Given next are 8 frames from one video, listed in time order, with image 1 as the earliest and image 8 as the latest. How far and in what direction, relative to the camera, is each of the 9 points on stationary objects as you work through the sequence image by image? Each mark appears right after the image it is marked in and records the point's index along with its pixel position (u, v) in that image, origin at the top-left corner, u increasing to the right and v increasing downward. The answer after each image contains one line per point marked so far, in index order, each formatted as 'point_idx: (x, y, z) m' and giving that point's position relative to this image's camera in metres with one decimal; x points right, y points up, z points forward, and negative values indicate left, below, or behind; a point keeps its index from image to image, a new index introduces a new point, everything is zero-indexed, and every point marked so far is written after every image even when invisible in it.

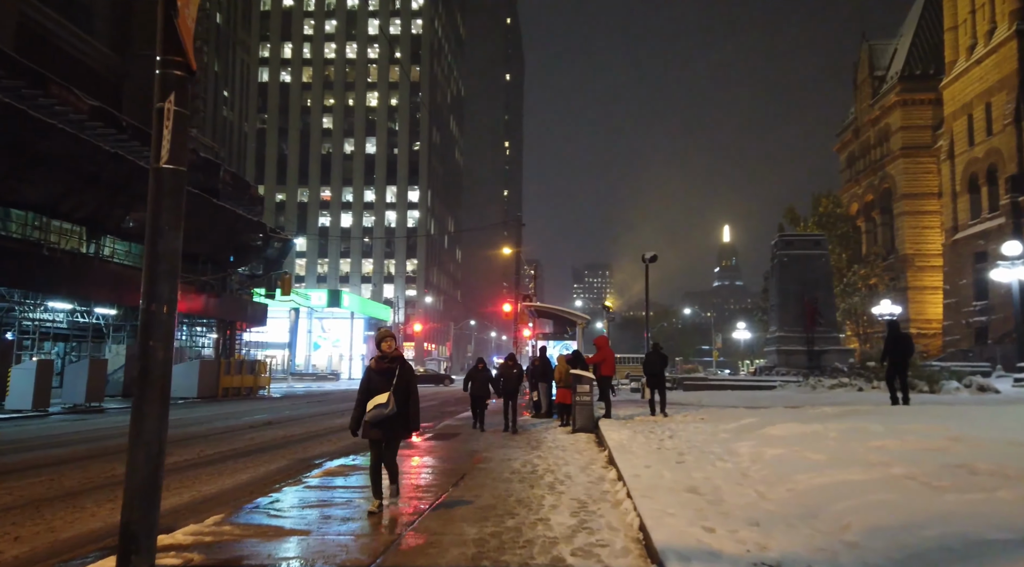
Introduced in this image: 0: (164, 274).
0: (-2.3, +0.1, +5.1) m
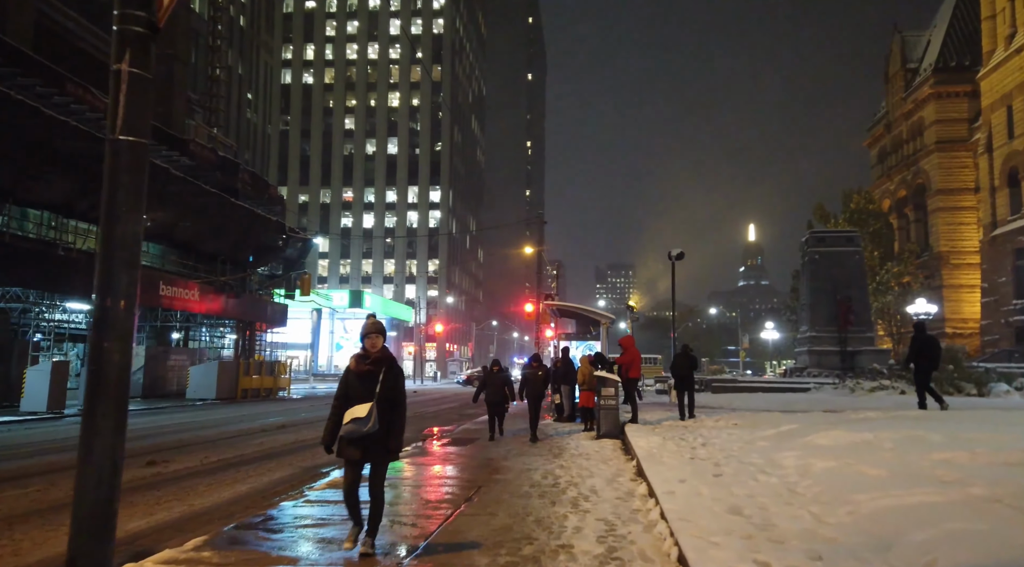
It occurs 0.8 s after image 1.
0: (-2.2, +0.1, +4.4) m
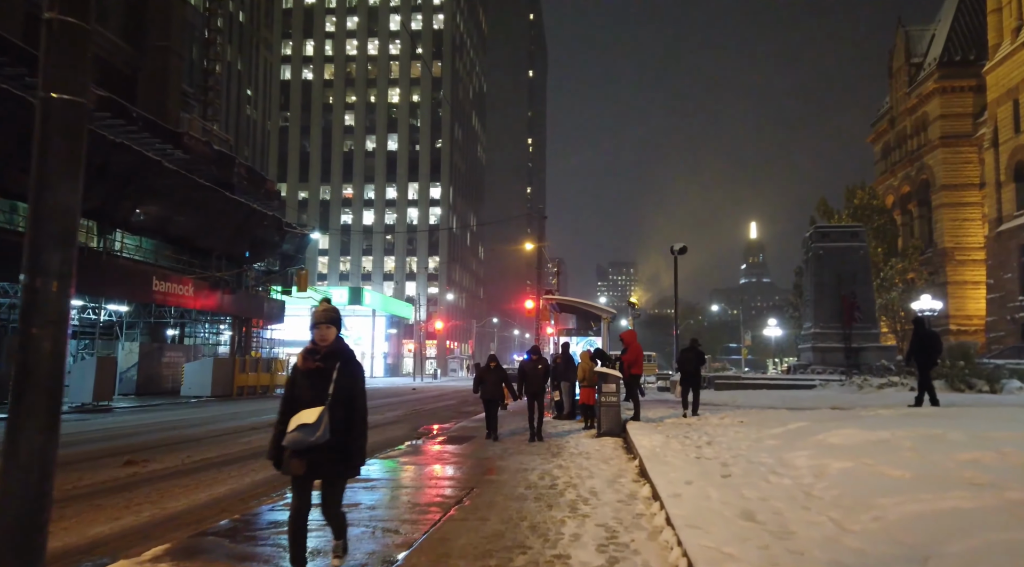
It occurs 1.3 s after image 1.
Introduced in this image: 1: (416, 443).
0: (-2.3, +0.2, +3.9) m
1: (-1.7, -2.9, +13.7) m
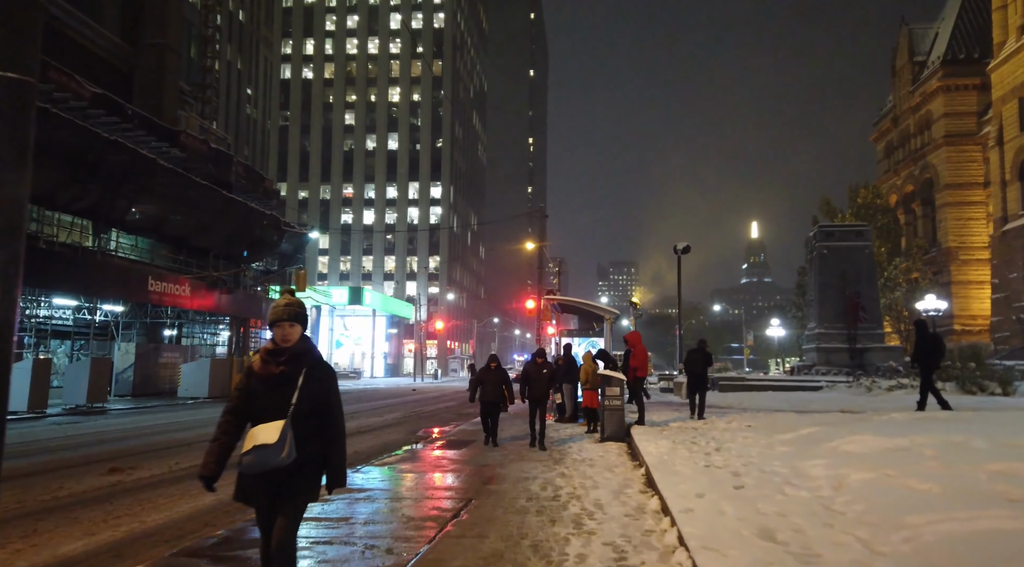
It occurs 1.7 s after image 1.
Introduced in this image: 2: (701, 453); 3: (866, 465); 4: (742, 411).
0: (-2.3, +0.2, +3.4) m
1: (-1.7, -2.9, +13.3) m
2: (+2.5, -2.3, +10.3) m
3: (+3.5, -1.8, +7.7) m
4: (+5.1, -2.8, +17.1) m
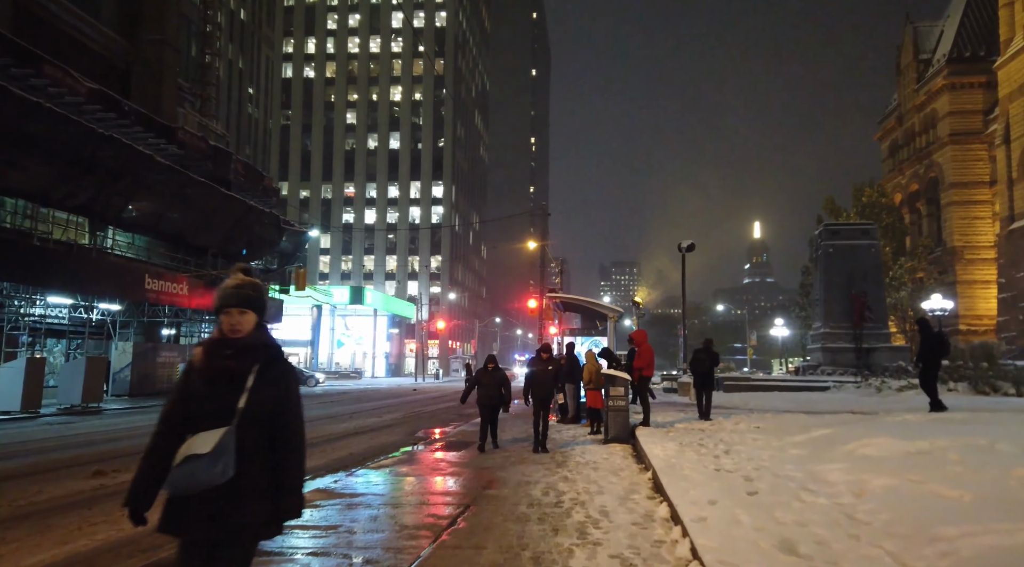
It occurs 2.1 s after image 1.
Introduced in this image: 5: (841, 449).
0: (-2.3, +0.3, +3.0) m
1: (-1.7, -2.8, +12.9) m
2: (+2.5, -2.2, +9.8) m
3: (+3.5, -1.8, +7.3) m
4: (+5.1, -2.8, +16.6) m
5: (+3.9, -2.0, +9.1) m
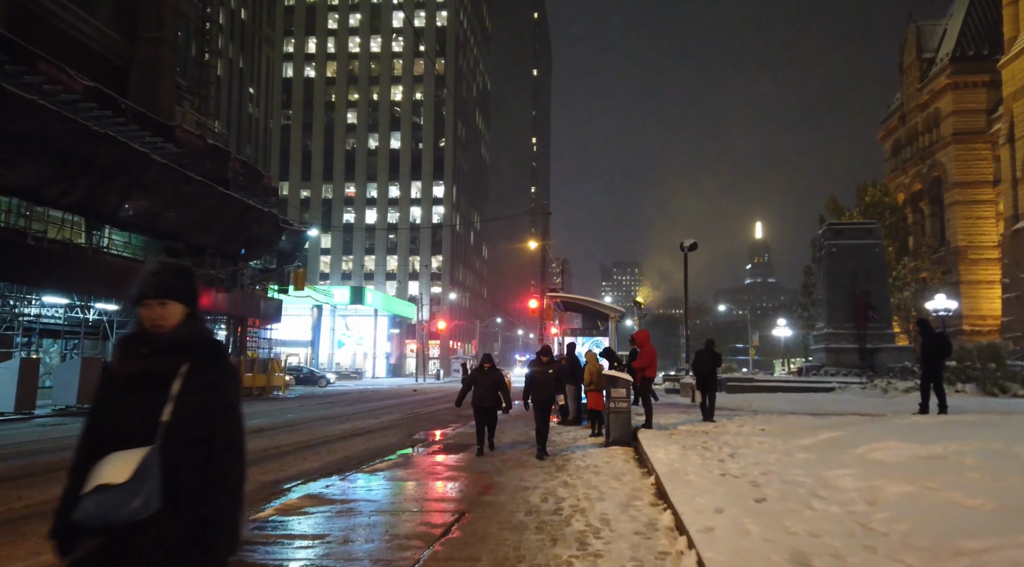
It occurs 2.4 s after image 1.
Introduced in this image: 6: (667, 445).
0: (-2.4, +0.3, +2.7) m
1: (-1.7, -2.8, +12.6) m
2: (+2.5, -2.2, +9.5) m
3: (+3.5, -1.7, +7.0) m
4: (+5.1, -2.8, +16.3) m
5: (+3.9, -1.9, +8.8) m
6: (+2.2, -2.3, +10.9) m
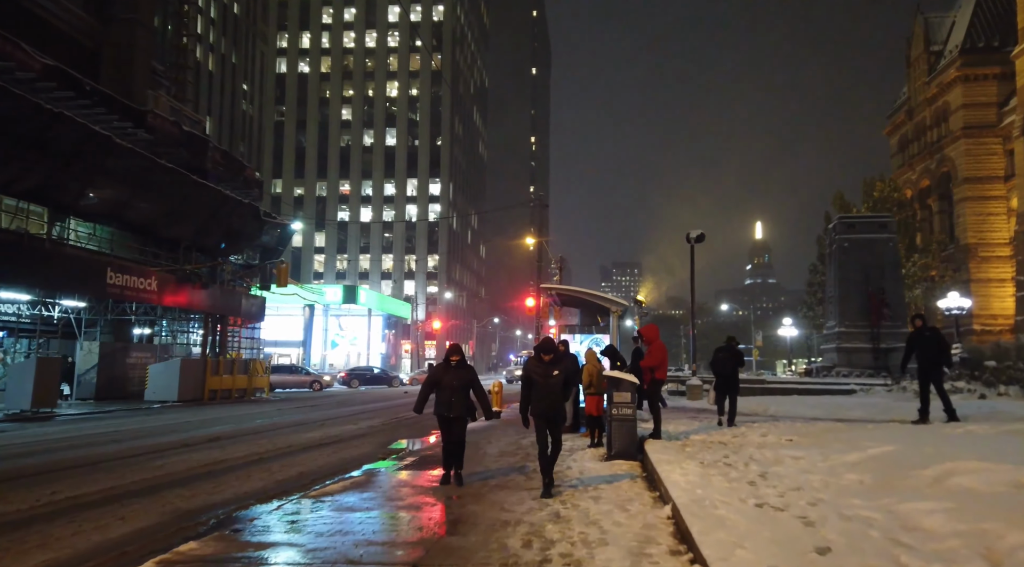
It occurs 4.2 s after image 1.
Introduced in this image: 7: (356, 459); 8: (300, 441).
0: (-2.6, +0.5, +0.8) m
1: (-1.9, -2.6, +10.7) m
2: (+2.3, -2.0, +7.6) m
3: (+3.3, -1.5, +5.1) m
4: (+4.9, -2.6, +14.4) m
5: (+3.7, -1.7, +6.9) m
6: (+2.0, -2.1, +9.0) m
7: (-2.5, -2.8, +12.1) m
8: (-4.1, -3.0, +14.7) m
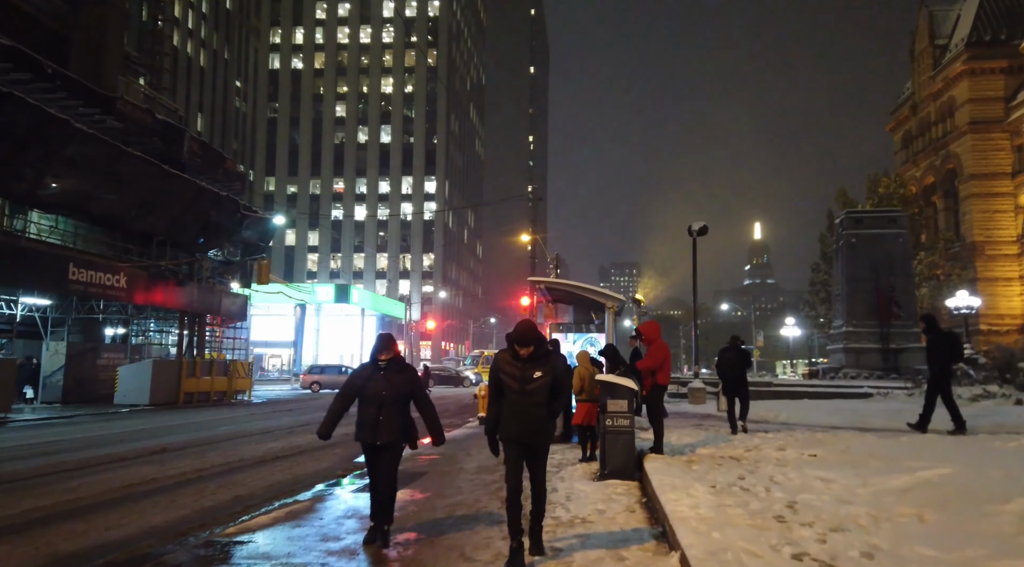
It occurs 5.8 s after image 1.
0: (-2.8, +0.7, -0.8) m
1: (-2.2, -2.4, +9.1) m
2: (+2.0, -1.8, +6.1) m
3: (+3.0, -1.4, +3.5) m
4: (+4.6, -2.4, +12.9) m
5: (+3.4, -1.6, +5.3) m
6: (+1.7, -2.0, +7.4) m
7: (-2.8, -2.7, +10.5) m
8: (-4.4, -2.9, +13.1) m
